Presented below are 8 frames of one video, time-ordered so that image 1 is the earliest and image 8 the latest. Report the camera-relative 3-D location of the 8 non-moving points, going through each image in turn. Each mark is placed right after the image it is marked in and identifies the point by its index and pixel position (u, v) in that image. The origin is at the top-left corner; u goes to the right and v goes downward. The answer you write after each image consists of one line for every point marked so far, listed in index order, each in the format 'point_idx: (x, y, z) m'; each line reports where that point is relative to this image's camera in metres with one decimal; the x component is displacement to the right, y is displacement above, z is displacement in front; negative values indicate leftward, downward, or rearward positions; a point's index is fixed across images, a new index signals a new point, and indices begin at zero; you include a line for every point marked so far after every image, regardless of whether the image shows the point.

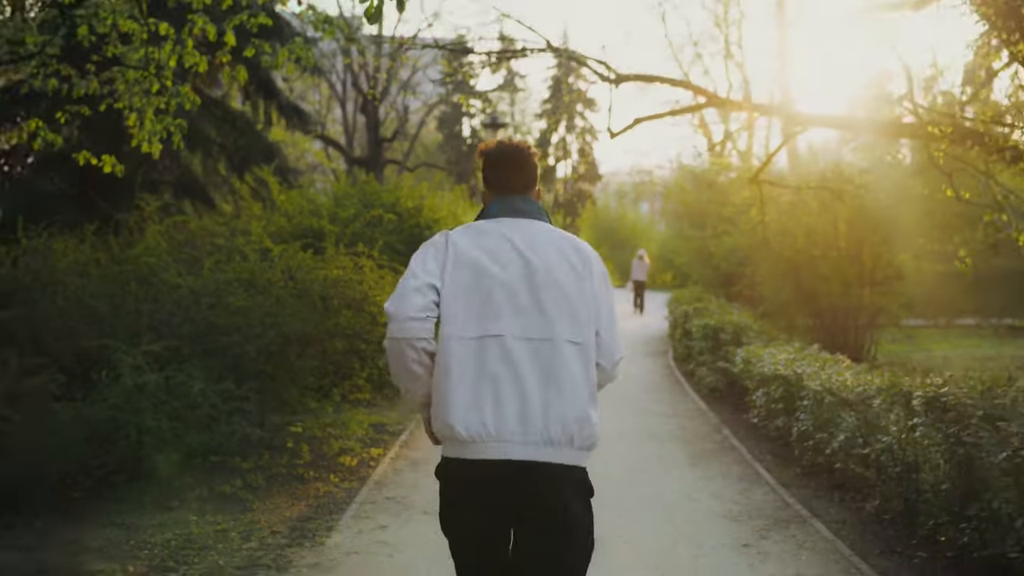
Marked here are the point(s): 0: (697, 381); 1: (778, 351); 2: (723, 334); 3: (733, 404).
0: (+2.3, -1.2, +15.1) m
1: (+2.5, -0.6, +11.2) m
2: (+2.4, -0.5, +13.9) m
3: (+2.4, -1.3, +13.0) m
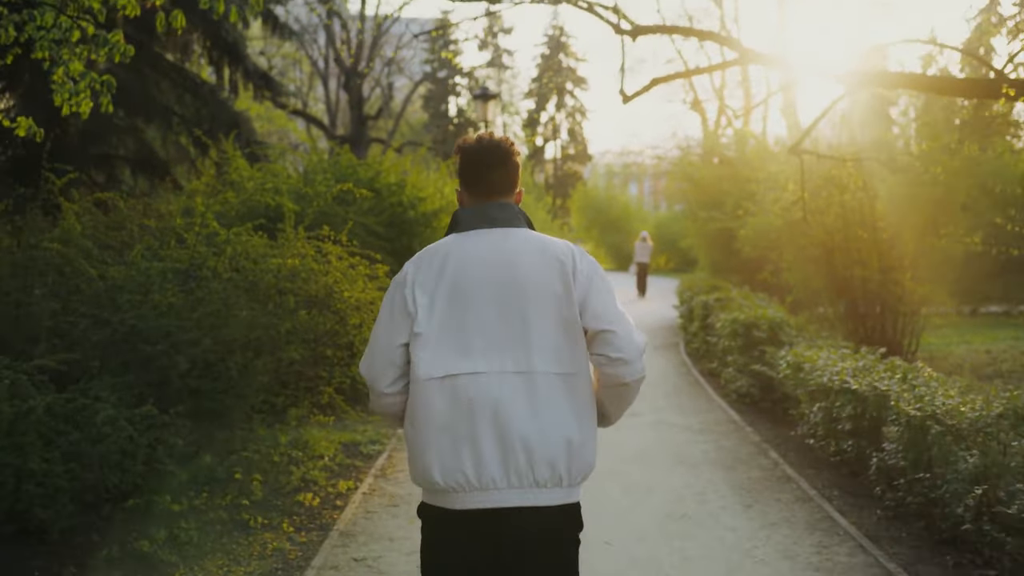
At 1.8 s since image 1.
0: (+2.3, -1.0, +13.1) m
1: (+2.5, -0.5, +9.2) m
2: (+2.4, -0.4, +11.9) m
3: (+2.4, -1.2, +11.0) m
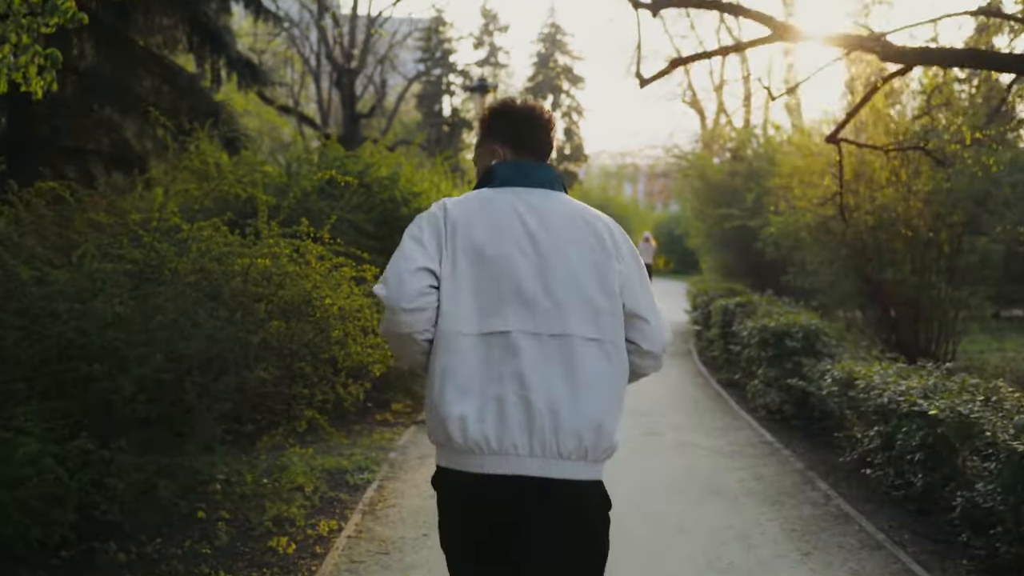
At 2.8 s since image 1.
0: (+2.3, -1.1, +11.9) m
1: (+2.6, -0.6, +8.0) m
2: (+2.5, -0.5, +10.7) m
3: (+2.4, -1.2, +9.8) m
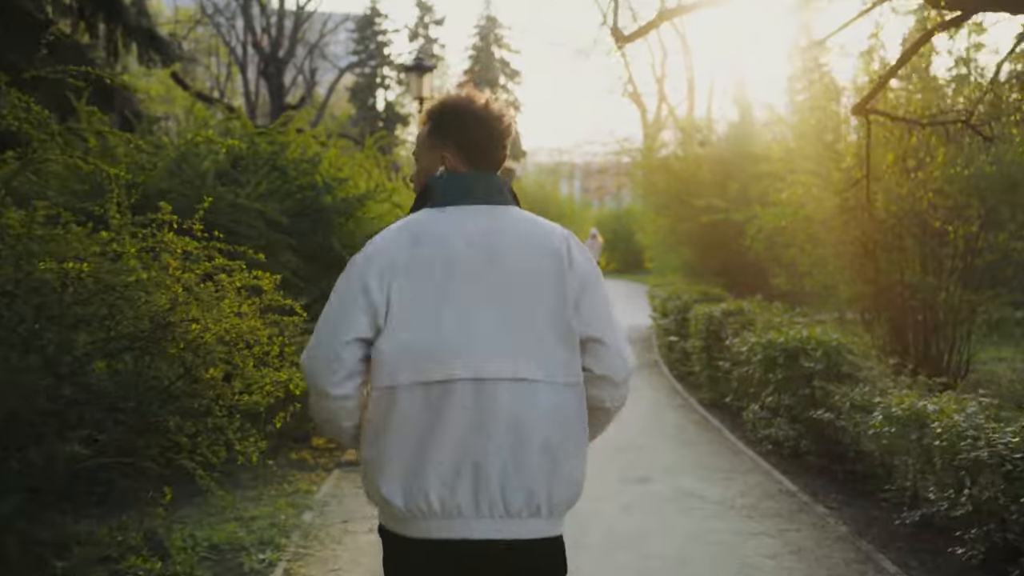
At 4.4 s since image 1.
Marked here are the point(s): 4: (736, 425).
0: (+1.9, -1.1, +9.8) m
1: (+2.4, -0.6, +6.0) m
2: (+2.1, -0.5, +8.7) m
3: (+2.1, -1.3, +7.7) m
4: (+1.9, -1.2, +10.3) m
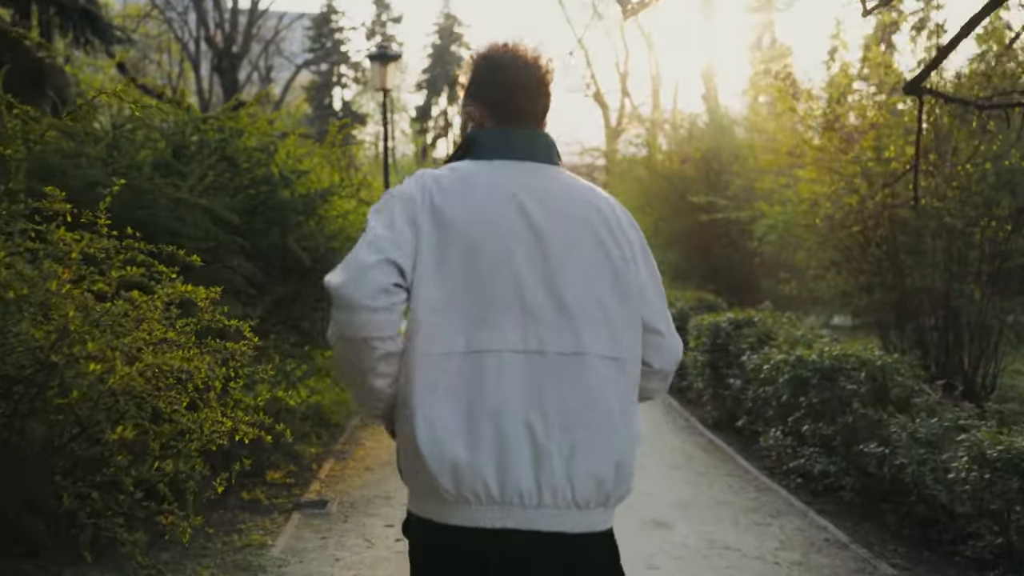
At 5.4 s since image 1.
0: (+1.8, -1.2, +8.6) m
1: (+2.4, -0.7, +4.8) m
2: (+2.0, -0.6, +7.5) m
3: (+2.1, -1.3, +6.5) m
4: (+1.8, -1.2, +9.1) m
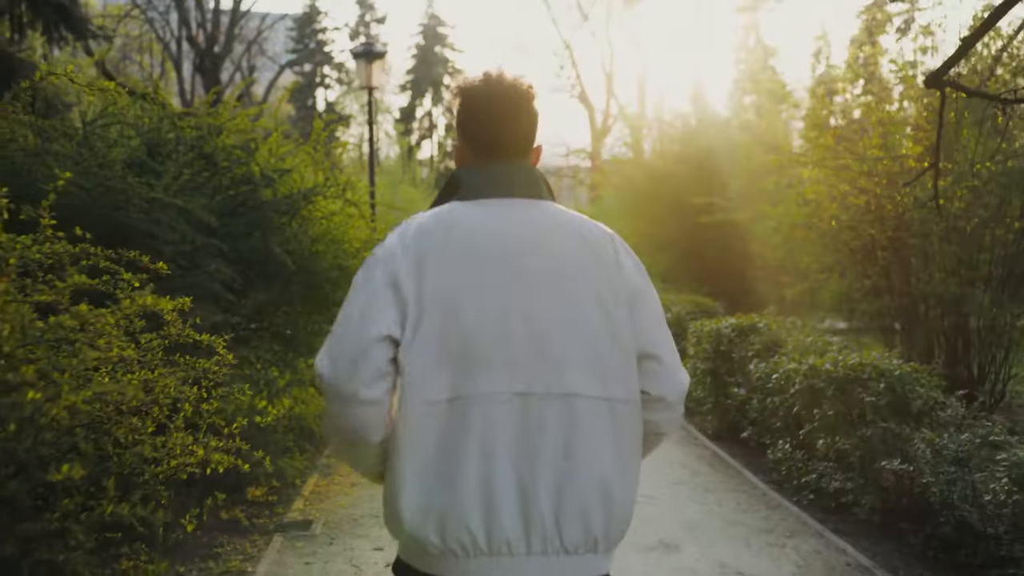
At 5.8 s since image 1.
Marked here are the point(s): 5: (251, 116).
0: (+1.8, -1.2, +8.2) m
1: (+2.4, -0.7, +4.4) m
2: (+2.0, -0.6, +7.1) m
3: (+2.1, -1.3, +6.1) m
4: (+1.8, -1.3, +8.6) m
5: (-2.1, +1.4, +9.5) m
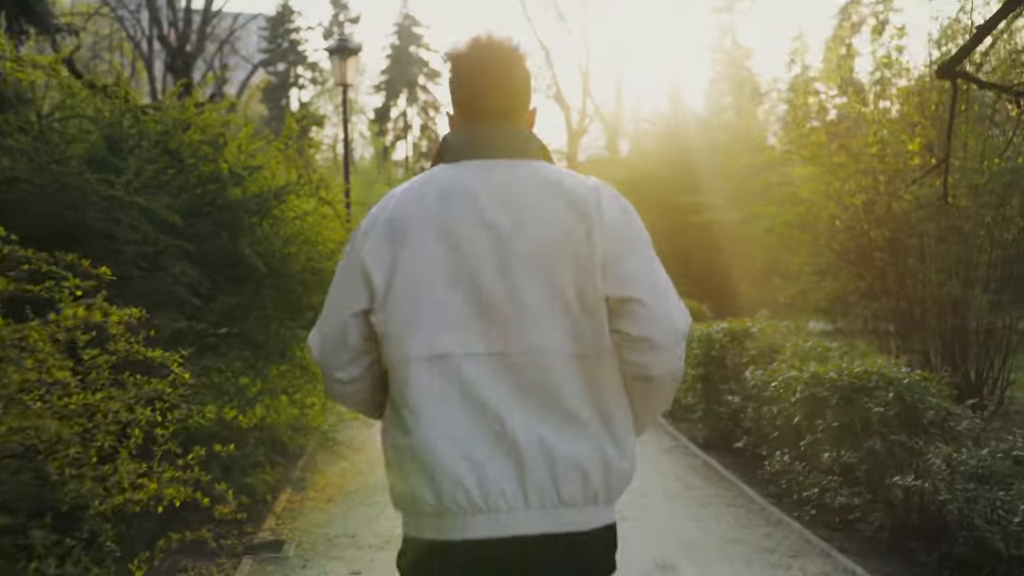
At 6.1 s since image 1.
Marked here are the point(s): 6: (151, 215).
0: (+1.7, -1.2, +7.8) m
1: (+2.4, -0.7, +4.0) m
2: (+1.9, -0.6, +6.7) m
3: (+2.0, -1.4, +5.7) m
4: (+1.7, -1.3, +8.2) m
5: (-2.2, +1.3, +9.0) m
6: (-2.1, +0.4, +7.1) m
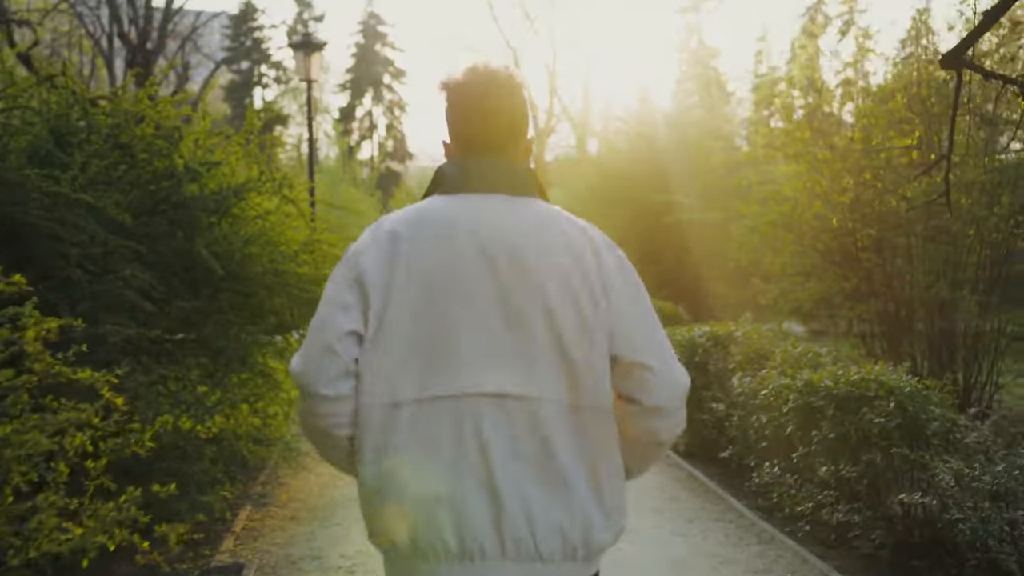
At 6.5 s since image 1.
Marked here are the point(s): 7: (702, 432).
0: (+1.5, -1.3, +7.4) m
1: (+2.4, -0.7, +3.7) m
2: (+1.8, -0.6, +6.3) m
3: (+1.9, -1.4, +5.3) m
4: (+1.5, -1.3, +7.8) m
5: (-2.4, +1.3, +8.5) m
6: (-2.3, +0.4, +6.6) m
7: (+1.4, -1.1, +9.0) m
